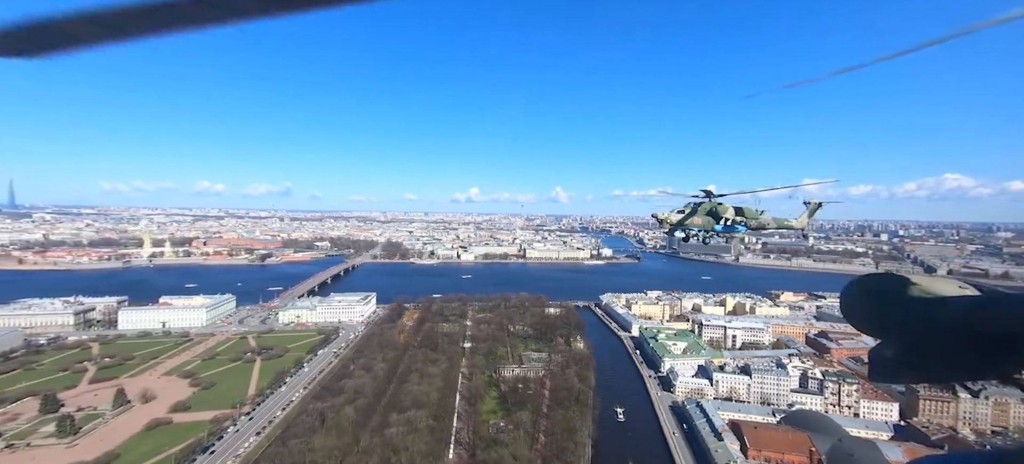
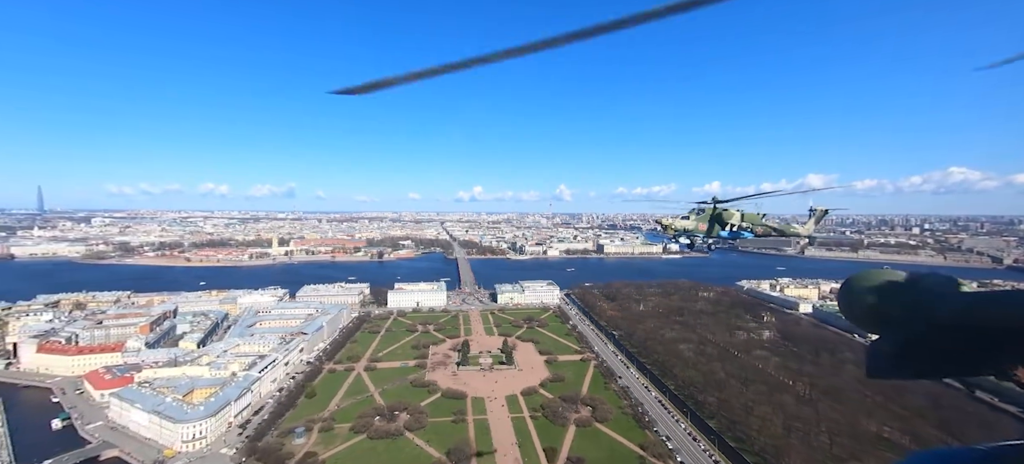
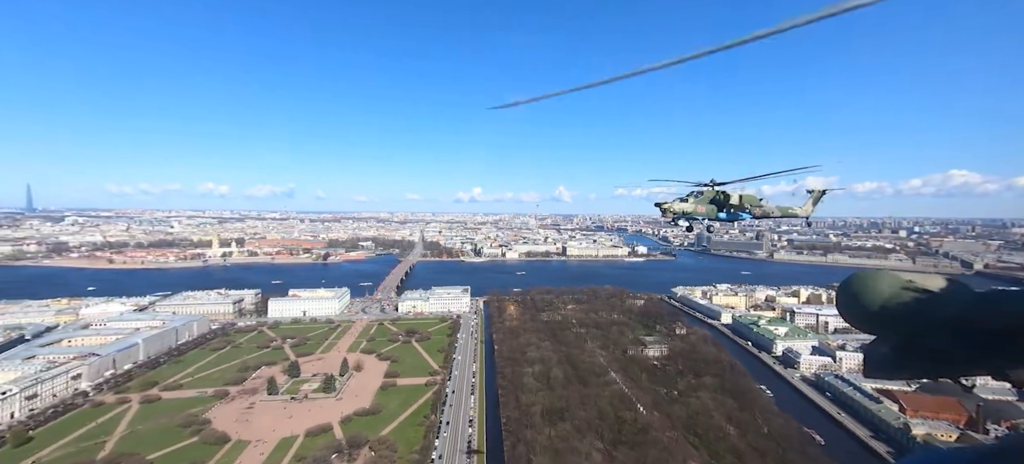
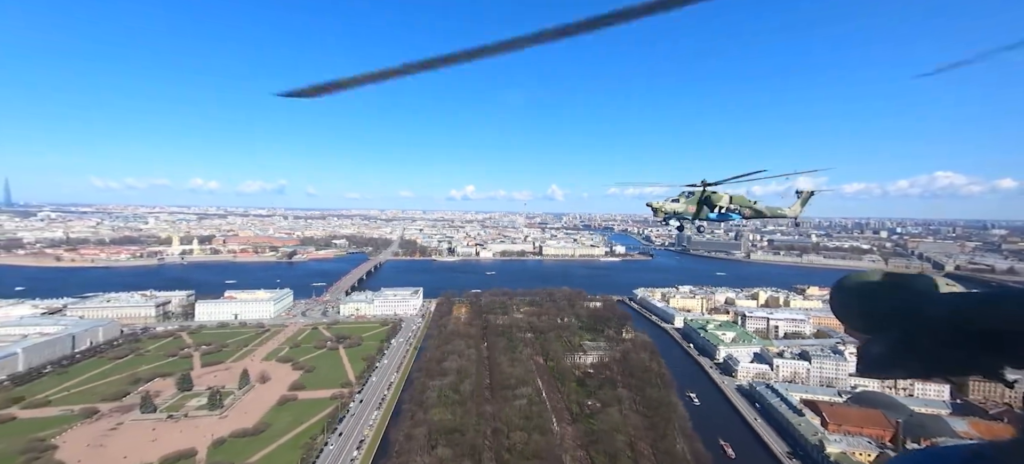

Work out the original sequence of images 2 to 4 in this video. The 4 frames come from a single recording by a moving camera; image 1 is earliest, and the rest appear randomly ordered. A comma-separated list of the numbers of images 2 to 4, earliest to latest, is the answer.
4, 3, 2
